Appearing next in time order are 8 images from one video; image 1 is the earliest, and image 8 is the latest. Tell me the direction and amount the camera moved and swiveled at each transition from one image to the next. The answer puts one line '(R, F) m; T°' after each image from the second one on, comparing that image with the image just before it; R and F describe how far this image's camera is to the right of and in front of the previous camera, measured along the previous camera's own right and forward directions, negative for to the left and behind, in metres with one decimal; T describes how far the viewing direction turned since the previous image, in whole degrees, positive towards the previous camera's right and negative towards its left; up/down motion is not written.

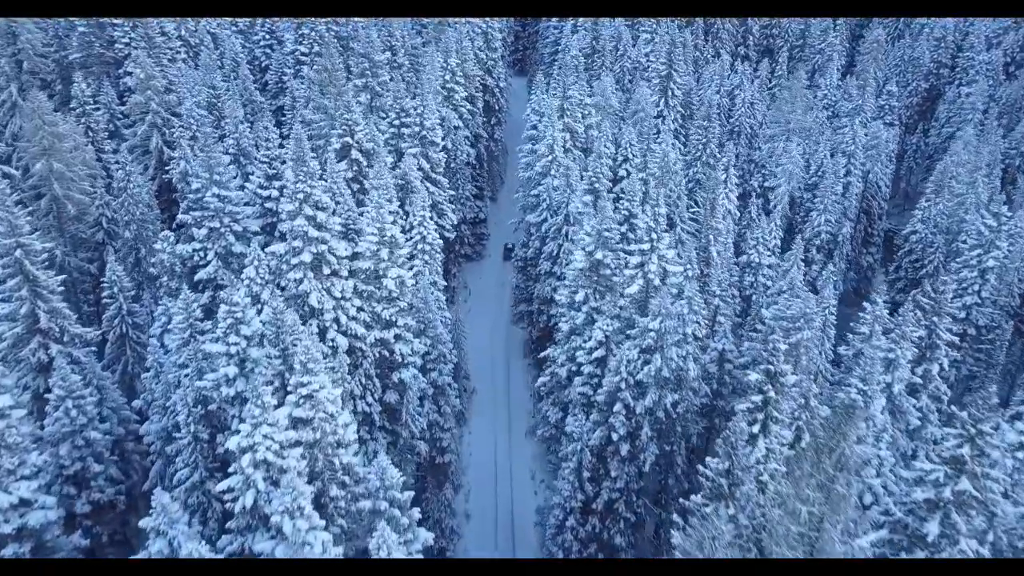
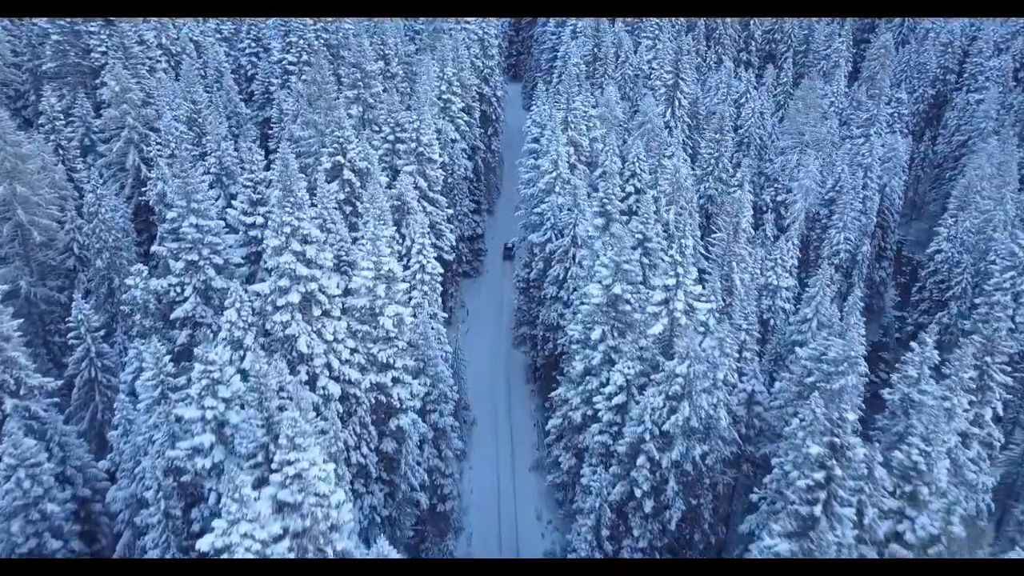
(-0.6, +2.4) m; +1°
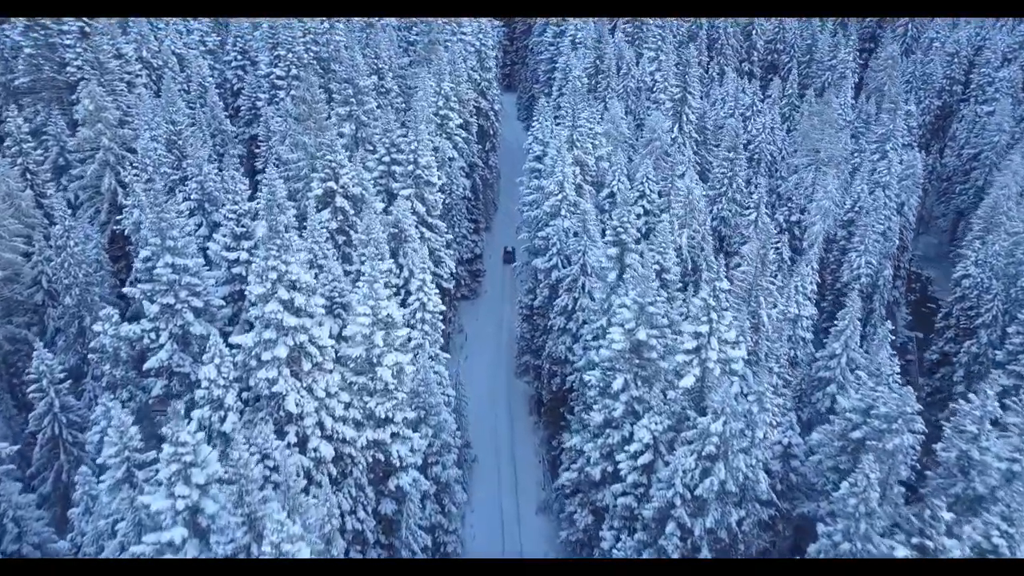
(-0.6, +2.4) m; +1°
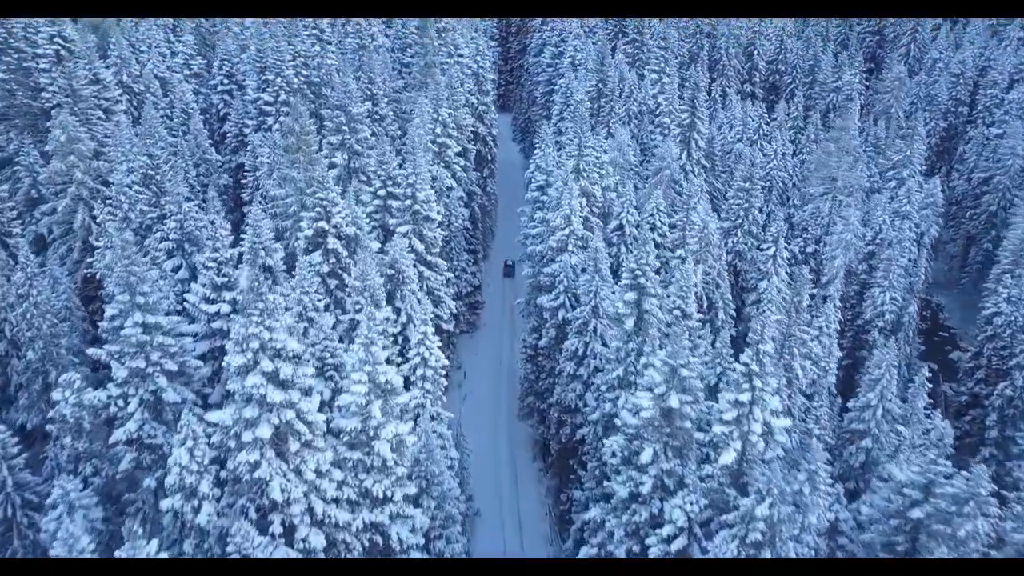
(-0.6, +2.4) m; +1°
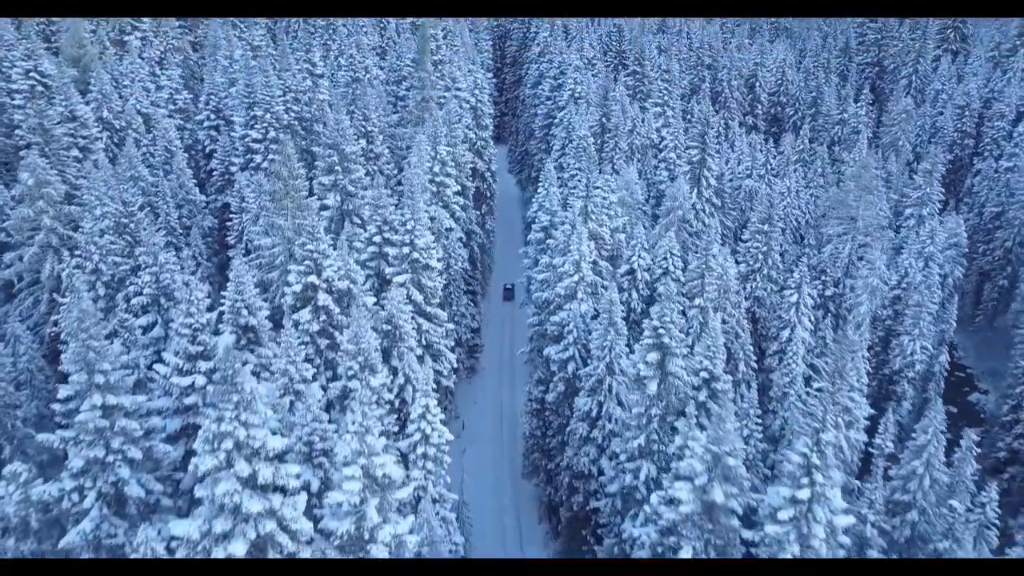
(-0.6, +2.4) m; +1°
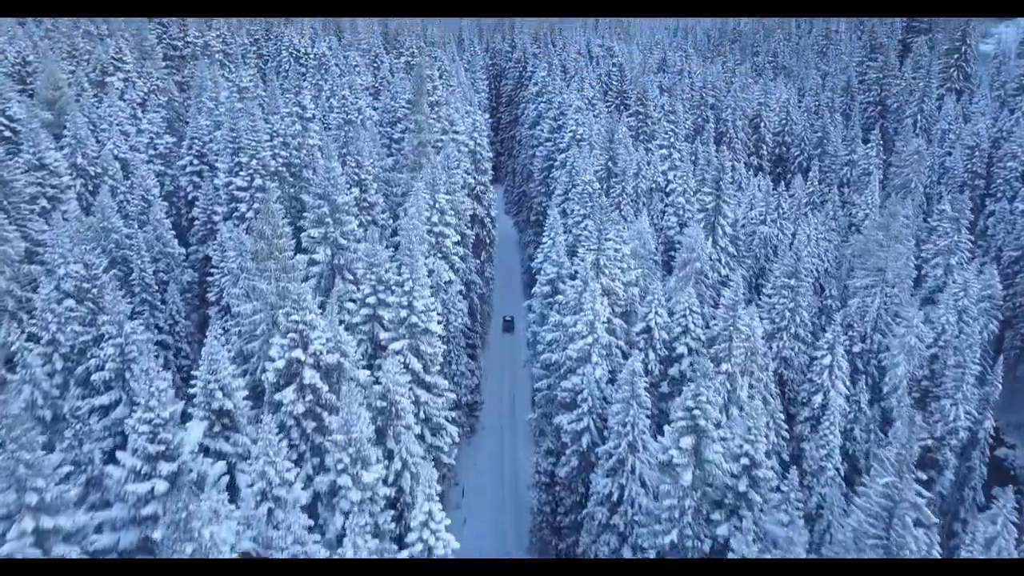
(-0.6, +2.8) m; +1°
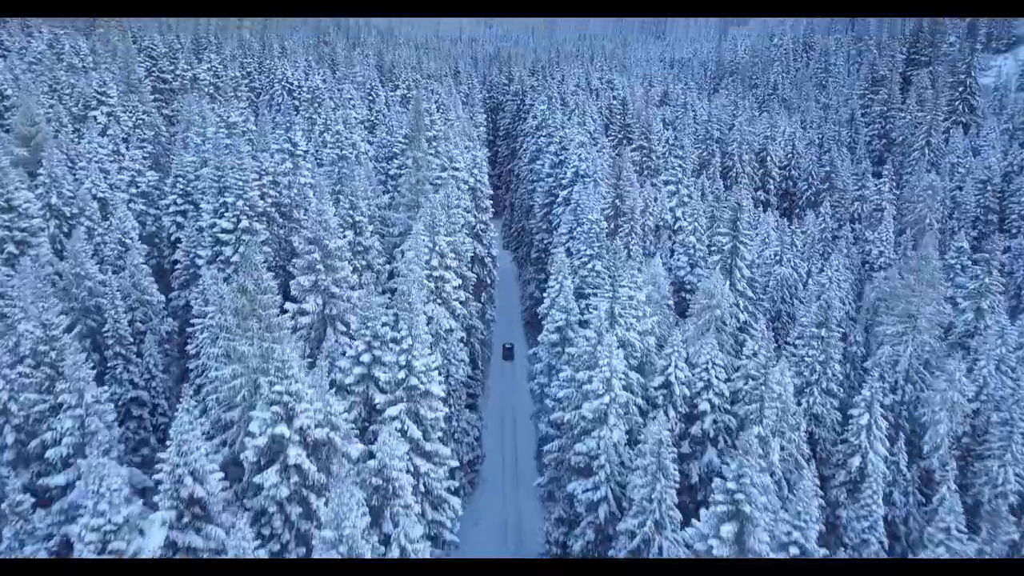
(-0.5, +2.5) m; 0°
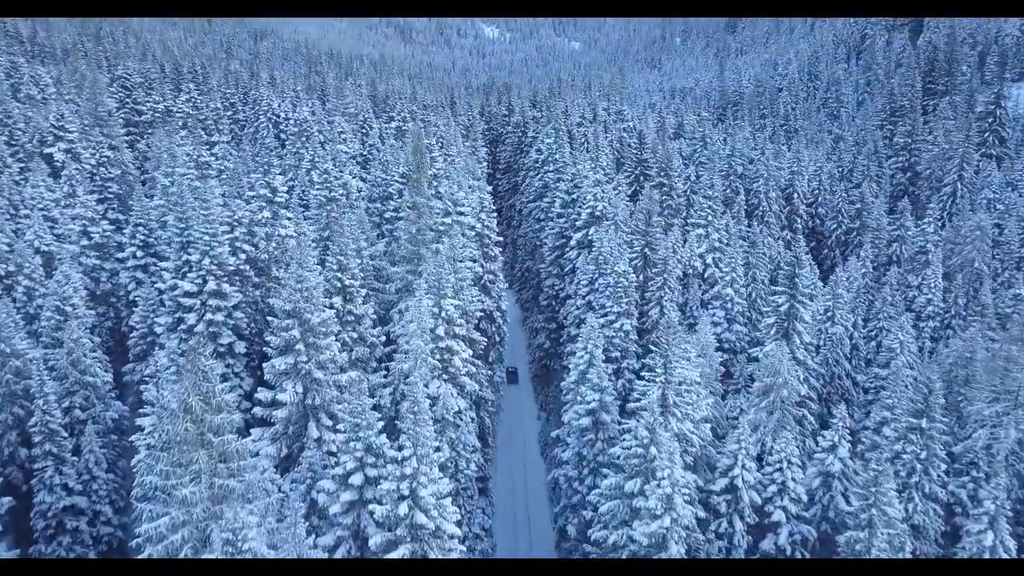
(-1.2, +5.7) m; +1°
